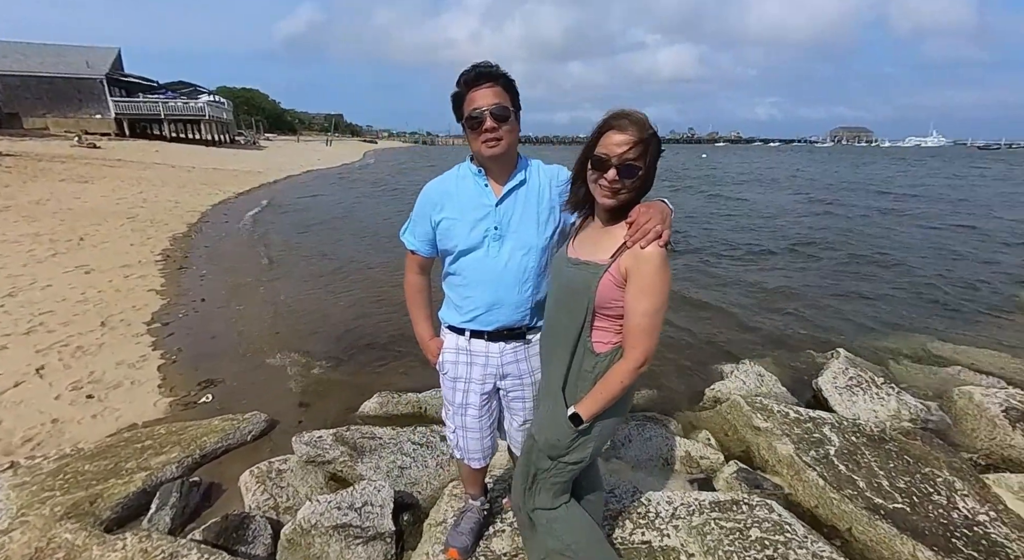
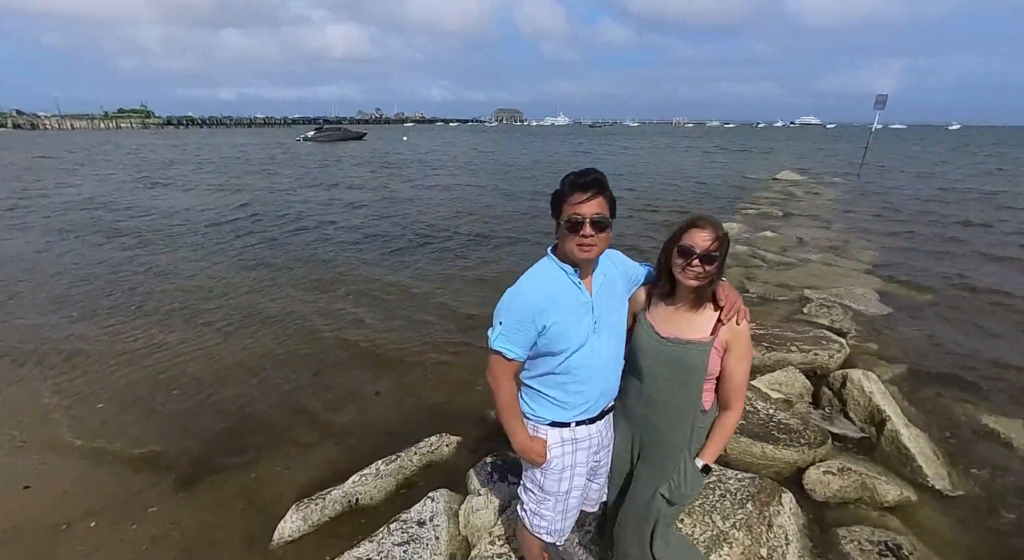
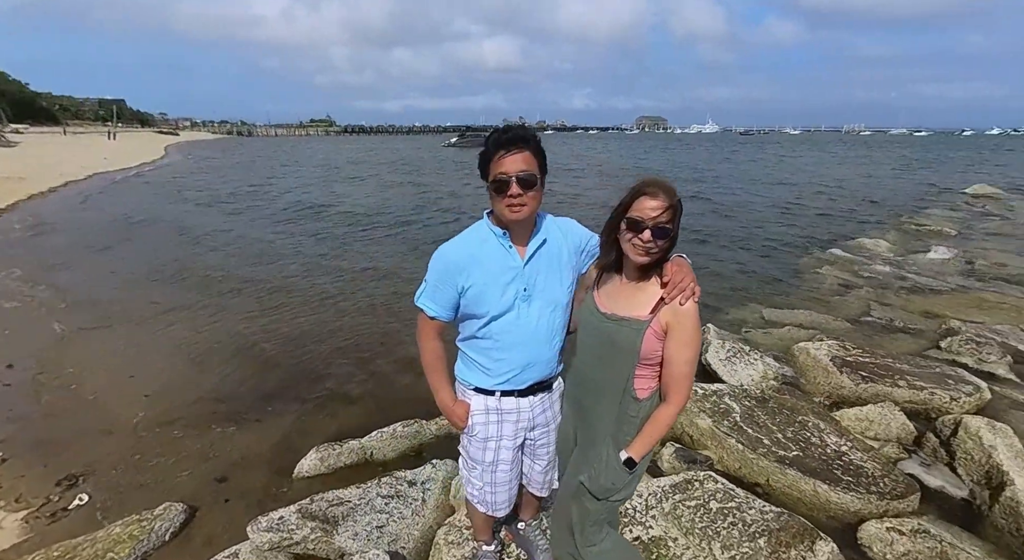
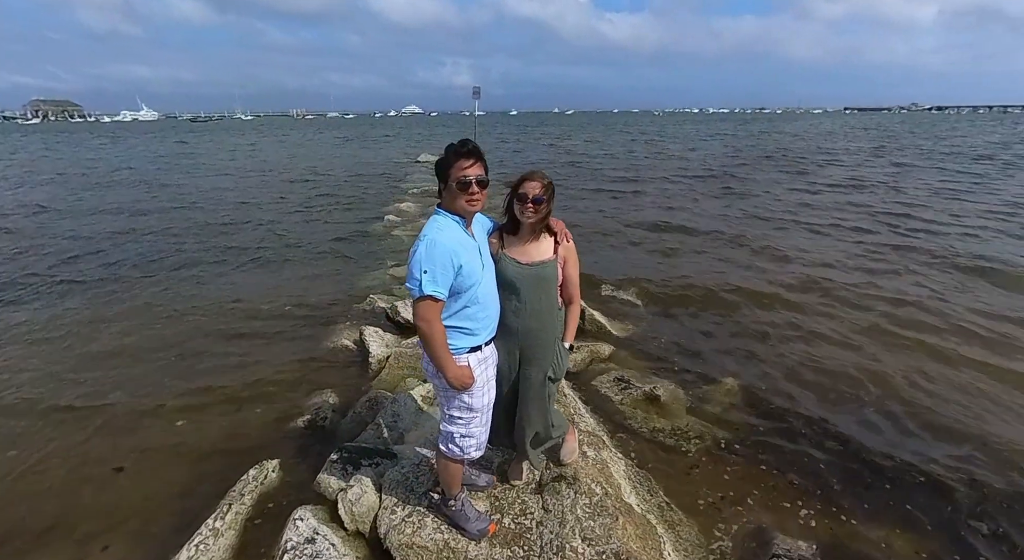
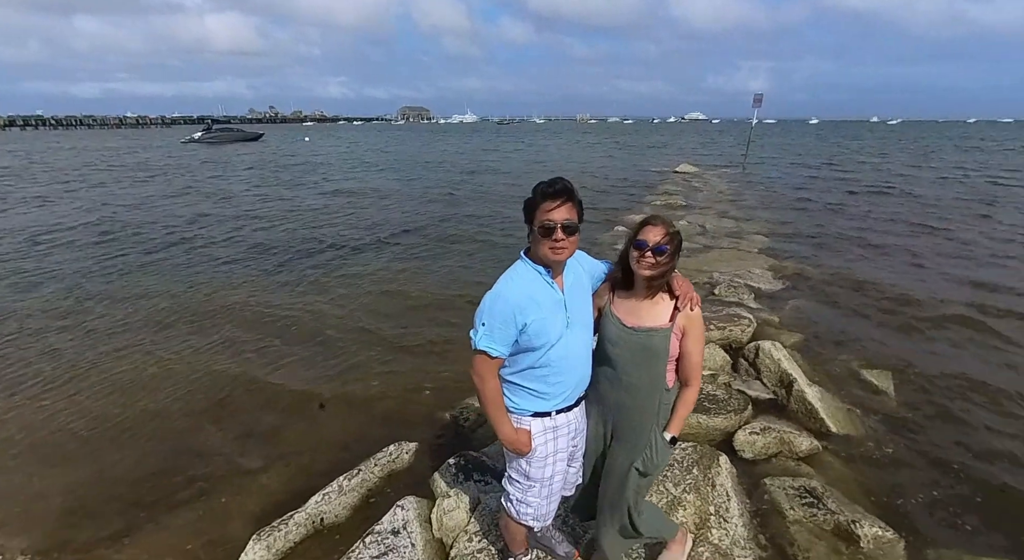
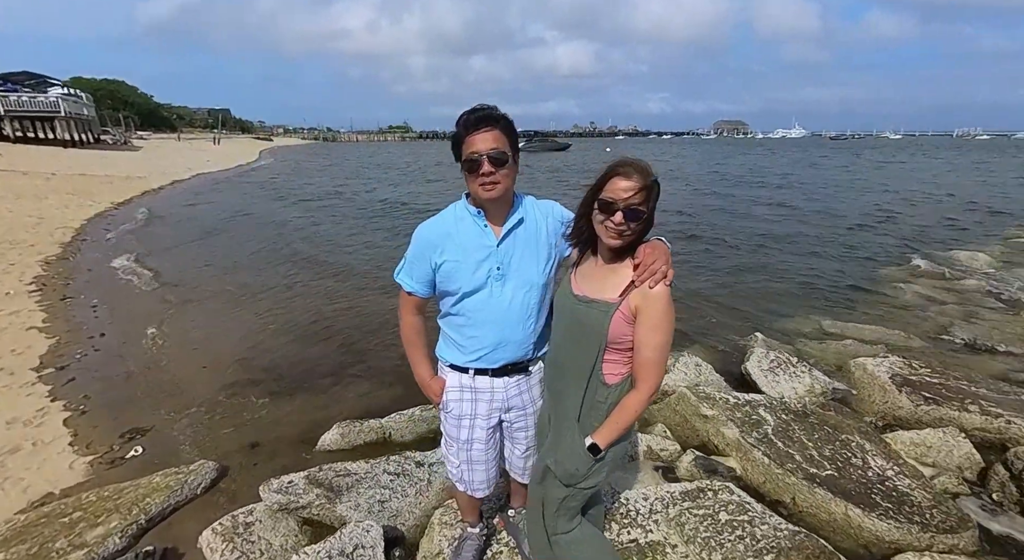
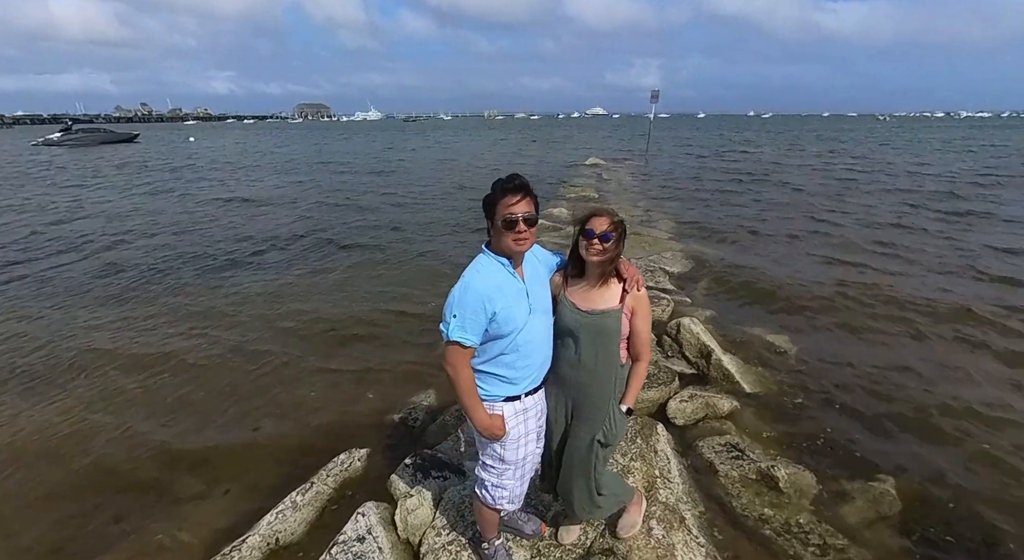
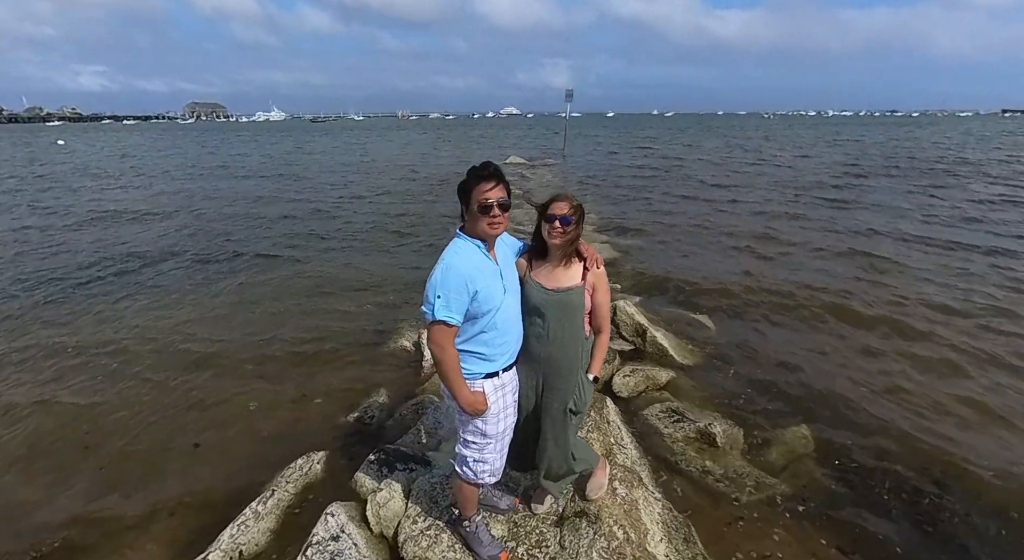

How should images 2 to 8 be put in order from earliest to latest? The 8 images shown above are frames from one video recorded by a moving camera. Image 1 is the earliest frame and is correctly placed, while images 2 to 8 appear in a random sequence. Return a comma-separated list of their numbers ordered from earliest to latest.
6, 3, 2, 5, 7, 8, 4
